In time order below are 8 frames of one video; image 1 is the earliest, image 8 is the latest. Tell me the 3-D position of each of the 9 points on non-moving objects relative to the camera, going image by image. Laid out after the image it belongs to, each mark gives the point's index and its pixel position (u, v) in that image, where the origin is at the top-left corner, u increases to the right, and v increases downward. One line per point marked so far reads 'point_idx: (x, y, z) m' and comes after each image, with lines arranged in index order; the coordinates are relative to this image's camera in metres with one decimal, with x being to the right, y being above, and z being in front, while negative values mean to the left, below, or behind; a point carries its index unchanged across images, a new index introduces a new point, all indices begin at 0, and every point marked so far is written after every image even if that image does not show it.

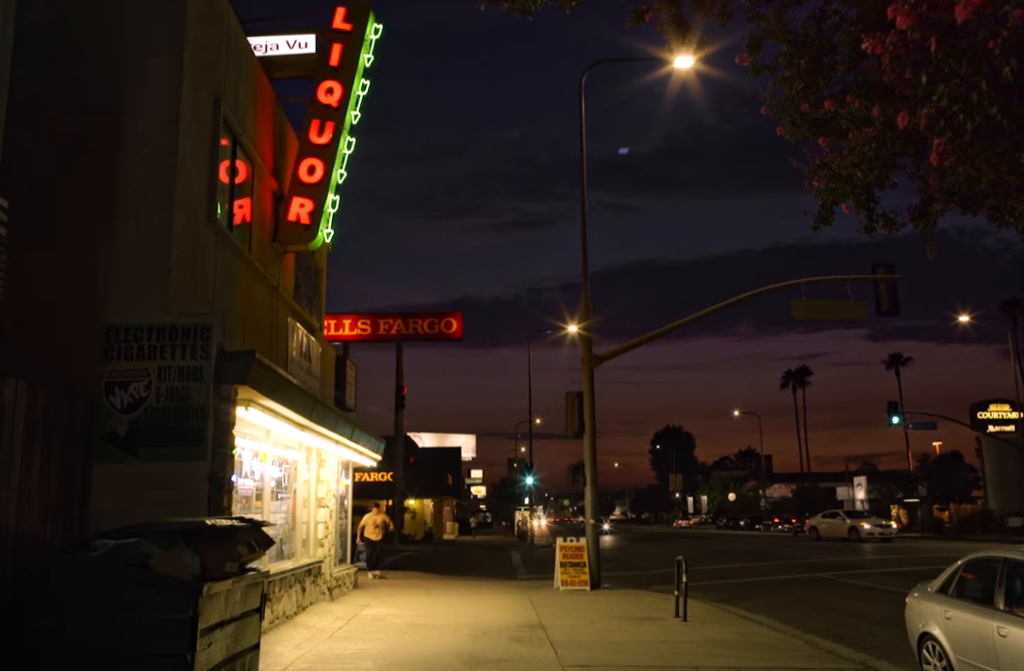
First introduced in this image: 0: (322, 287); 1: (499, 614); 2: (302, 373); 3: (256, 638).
0: (-4.1, +1.1, +18.5) m
1: (-0.2, -4.9, +15.1) m
2: (-3.9, -0.7, +15.9) m
3: (-2.4, -2.8, +8.0) m
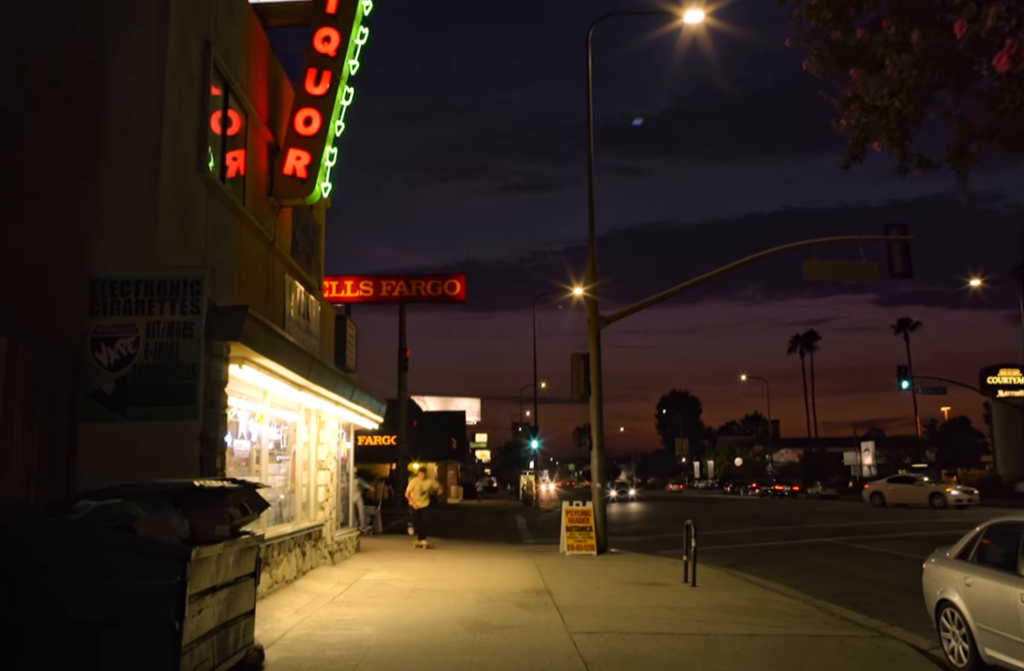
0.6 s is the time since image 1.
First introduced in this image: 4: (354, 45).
0: (-4.0, +1.9, +18.0) m
1: (-0.1, -4.2, +14.8) m
2: (-3.8, 0.0, +15.5) m
3: (-2.3, -2.4, +7.7) m
4: (-2.5, +4.6, +13.5) m
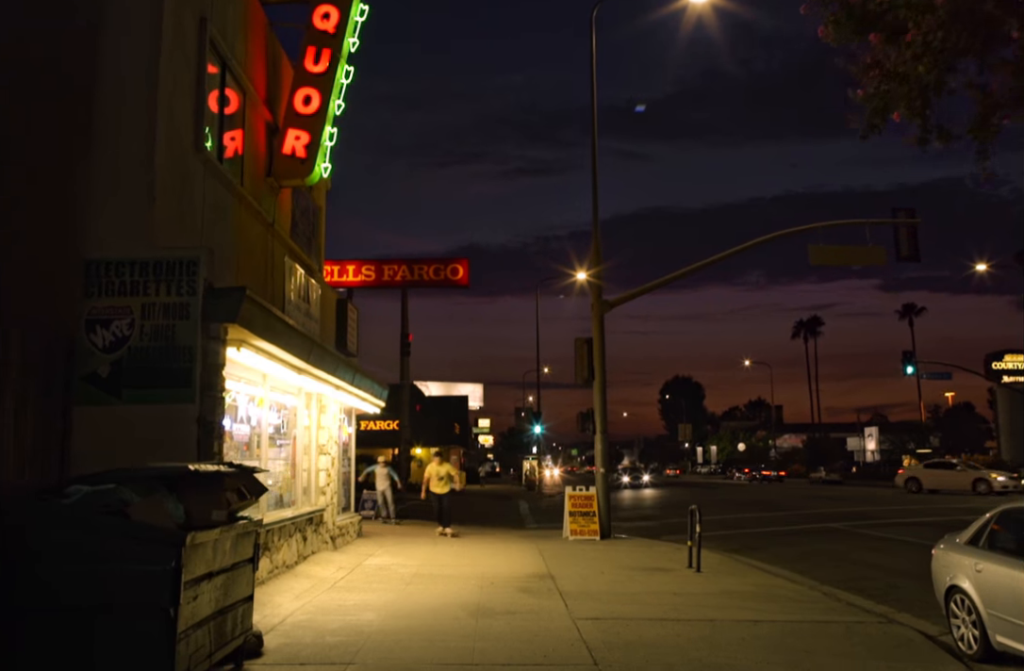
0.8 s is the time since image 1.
0: (-4.0, +2.2, +17.8) m
1: (-0.1, -3.9, +14.7) m
2: (-3.8, +0.3, +15.4) m
3: (-2.3, -2.2, +7.6) m
4: (-2.4, +4.8, +13.2) m
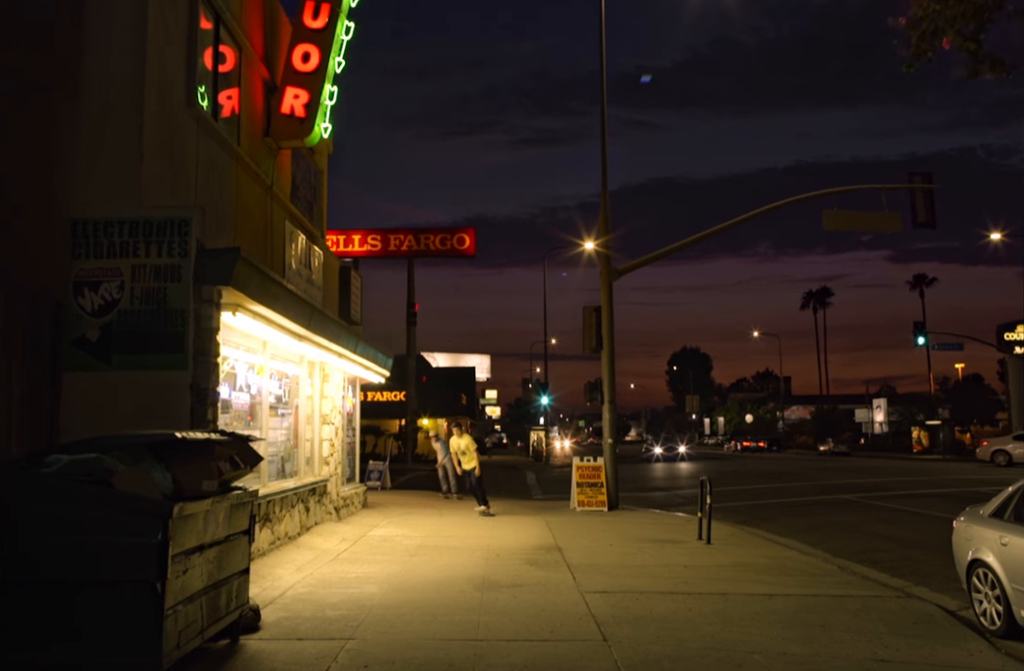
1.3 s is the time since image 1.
0: (-3.8, +2.9, +17.4) m
1: (0.0, -3.4, +14.5) m
2: (-3.7, +0.9, +15.0) m
3: (-2.3, -1.9, +7.3) m
4: (-2.3, +5.3, +12.7) m
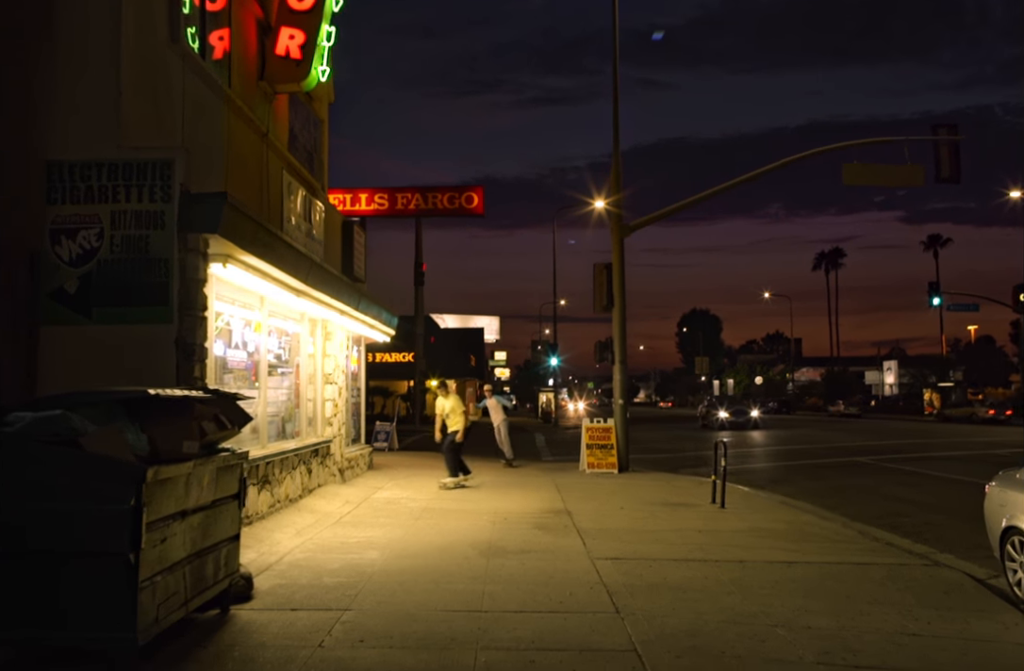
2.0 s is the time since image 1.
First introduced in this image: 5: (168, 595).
0: (-3.7, +3.7, +16.7) m
1: (+0.1, -2.7, +14.1) m
2: (-3.5, +1.6, +14.4) m
3: (-2.2, -1.5, +6.8) m
4: (-2.2, +5.9, +11.9) m
5: (-2.2, -1.6, +5.5) m
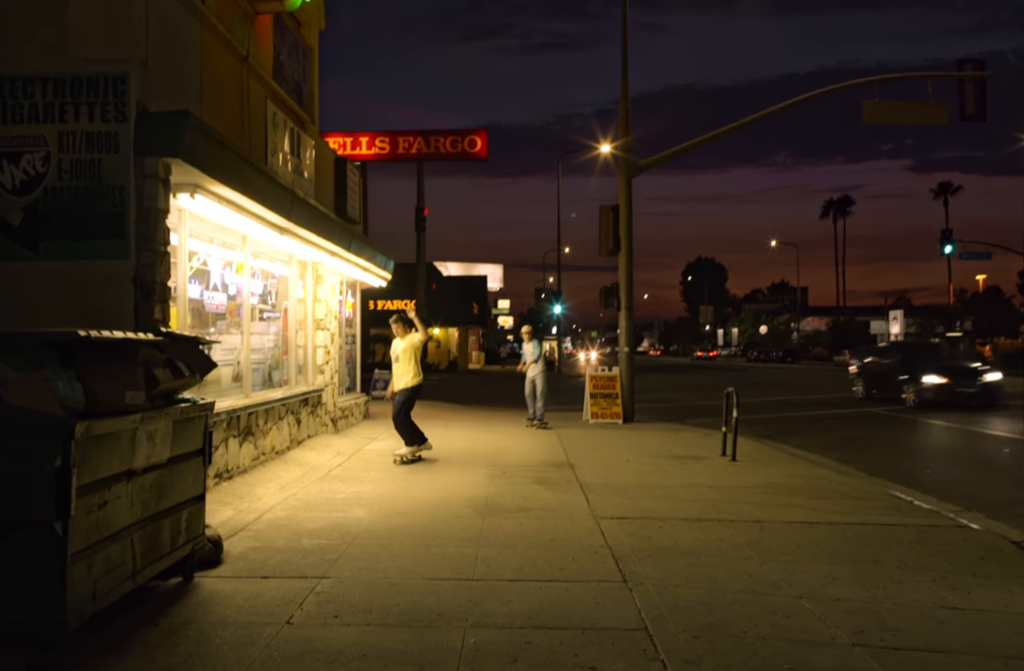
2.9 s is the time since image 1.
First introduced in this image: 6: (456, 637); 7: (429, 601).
0: (-3.6, +4.8, +15.7) m
1: (+0.1, -1.8, +13.4) m
2: (-3.5, +2.5, +13.5) m
3: (-2.2, -1.1, +6.1) m
4: (-2.2, +6.7, +10.8) m
5: (-2.2, -1.3, +4.8) m
6: (-0.3, -1.7, +4.9) m
7: (-0.5, -1.7, +5.5) m
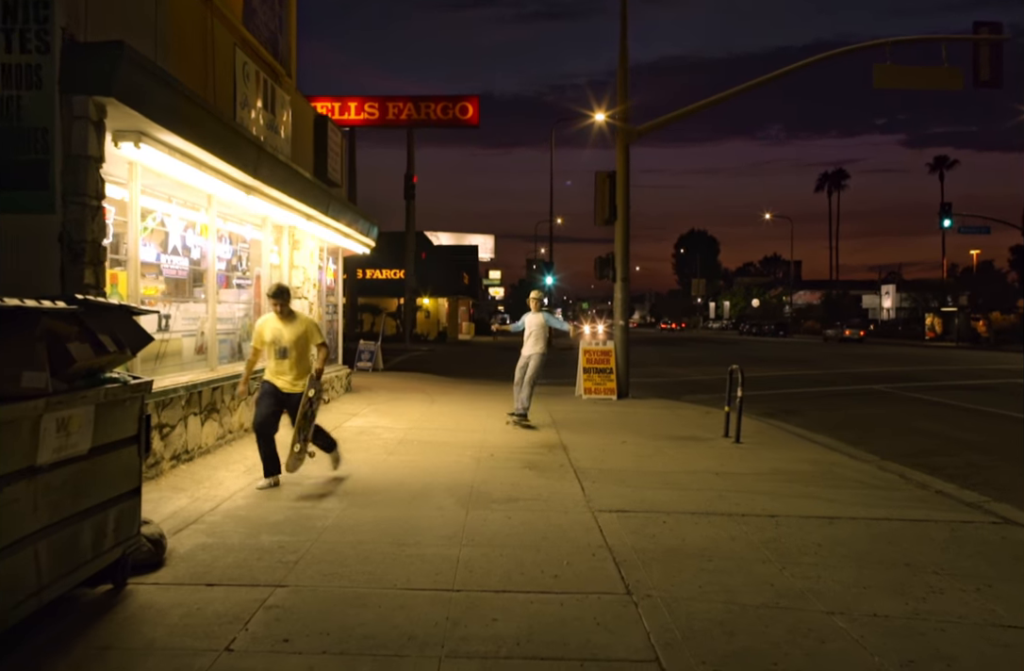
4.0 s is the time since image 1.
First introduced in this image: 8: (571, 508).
0: (-3.7, +5.3, +14.6) m
1: (0.0, -1.4, +12.6) m
2: (-3.6, +3.0, +12.5) m
3: (-2.3, -0.9, +5.2) m
4: (-2.3, +7.0, +9.6) m
5: (-2.3, -1.1, +3.9) m
6: (-0.4, -1.6, +4.1) m
7: (-0.6, -1.6, +4.7) m
8: (+0.5, -1.5, +7.6) m
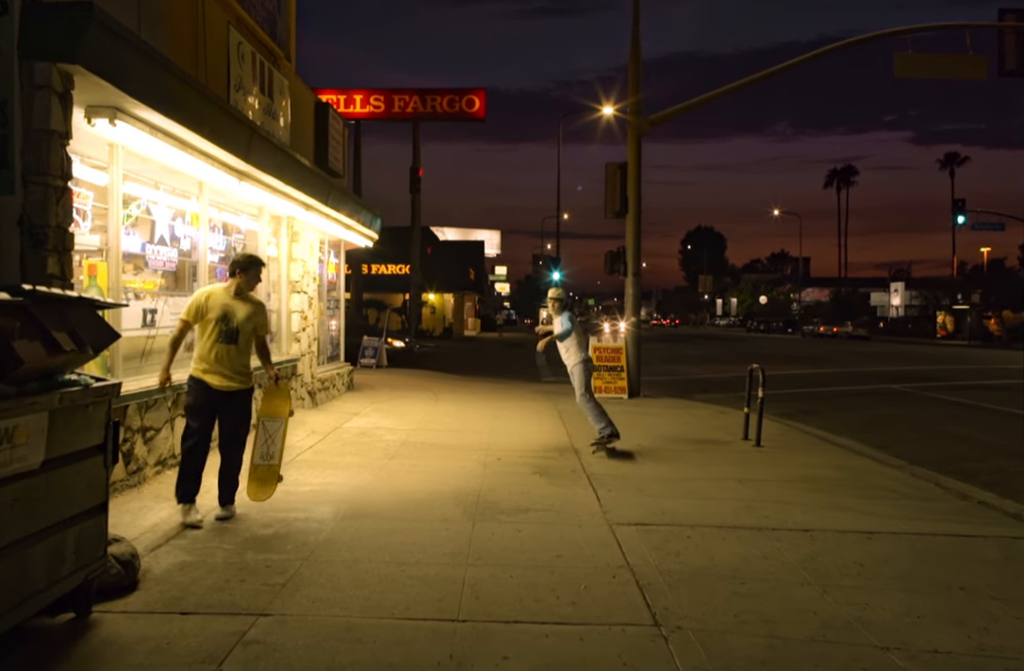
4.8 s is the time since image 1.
0: (-3.6, +5.4, +14.0) m
1: (+0.1, -1.3, +12.0) m
2: (-3.5, +3.0, +11.9) m
3: (-2.2, -0.9, +4.6) m
4: (-2.1, +7.1, +9.0) m
5: (-2.2, -1.1, +3.3) m
6: (-0.3, -1.6, +3.5) m
7: (-0.6, -1.5, +4.1) m
8: (+0.6, -1.5, +7.0) m
